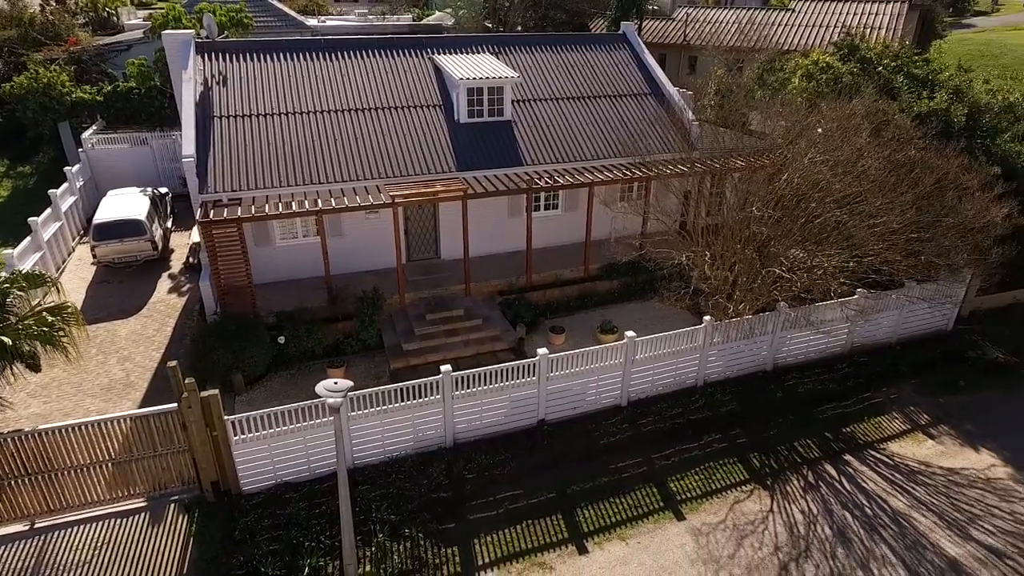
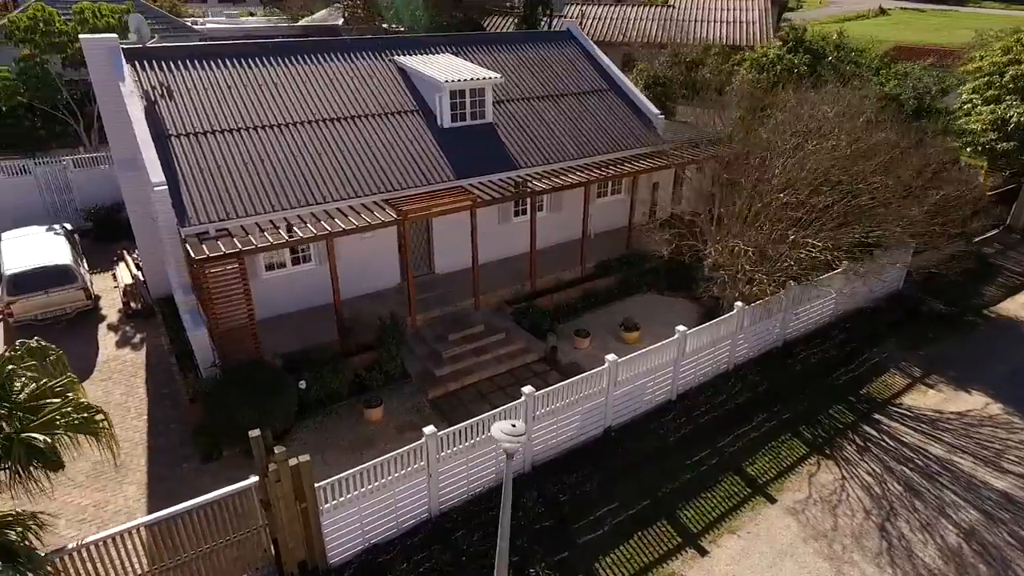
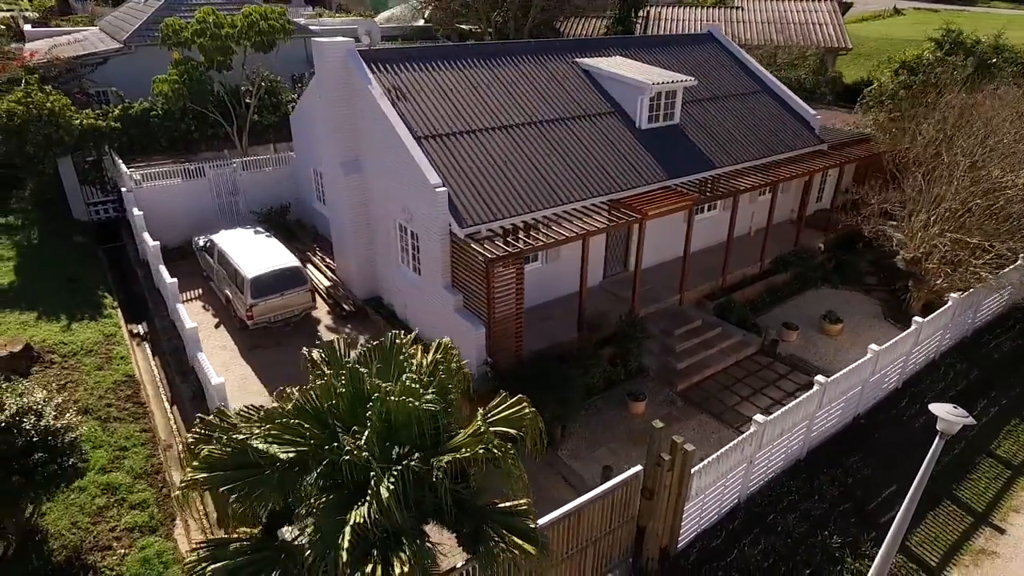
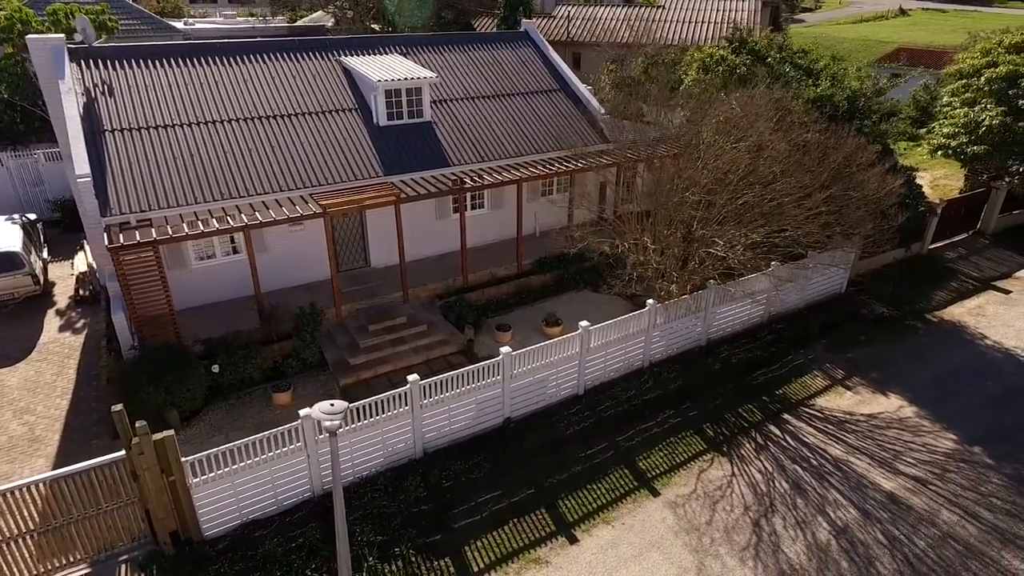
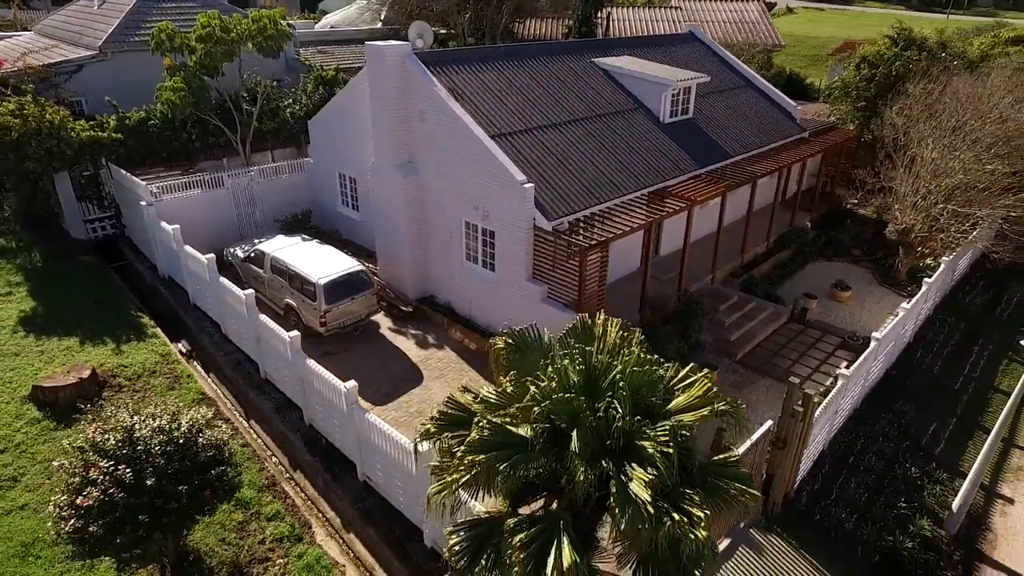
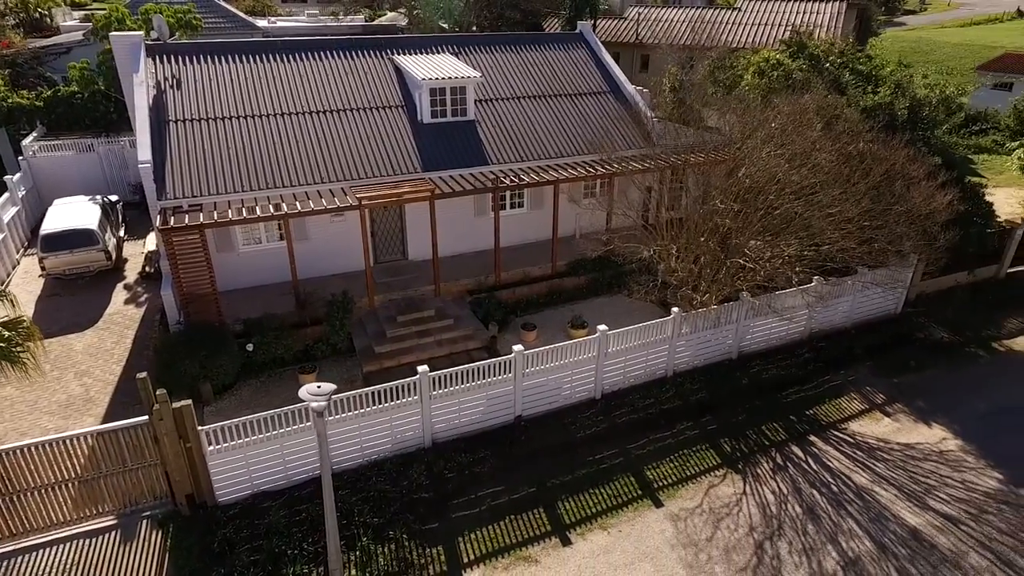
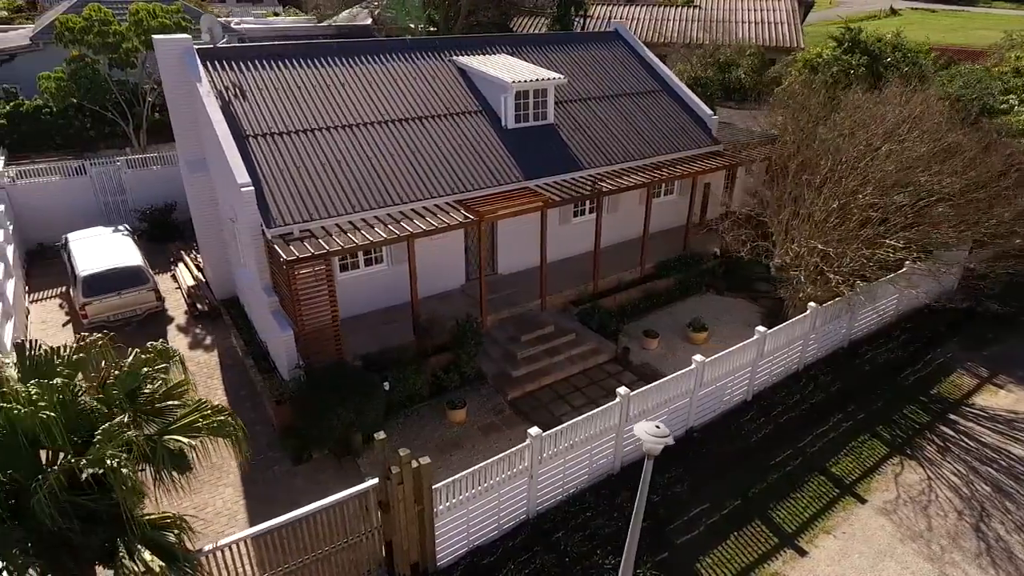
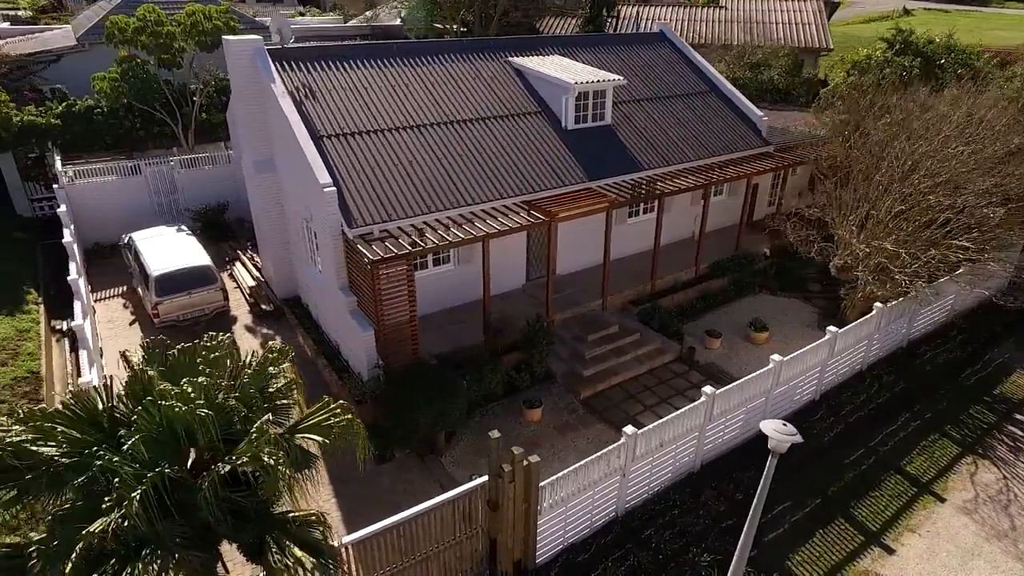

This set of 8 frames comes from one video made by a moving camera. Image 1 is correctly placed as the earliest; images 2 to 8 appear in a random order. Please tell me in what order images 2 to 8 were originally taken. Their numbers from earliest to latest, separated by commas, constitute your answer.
6, 4, 2, 7, 8, 3, 5
